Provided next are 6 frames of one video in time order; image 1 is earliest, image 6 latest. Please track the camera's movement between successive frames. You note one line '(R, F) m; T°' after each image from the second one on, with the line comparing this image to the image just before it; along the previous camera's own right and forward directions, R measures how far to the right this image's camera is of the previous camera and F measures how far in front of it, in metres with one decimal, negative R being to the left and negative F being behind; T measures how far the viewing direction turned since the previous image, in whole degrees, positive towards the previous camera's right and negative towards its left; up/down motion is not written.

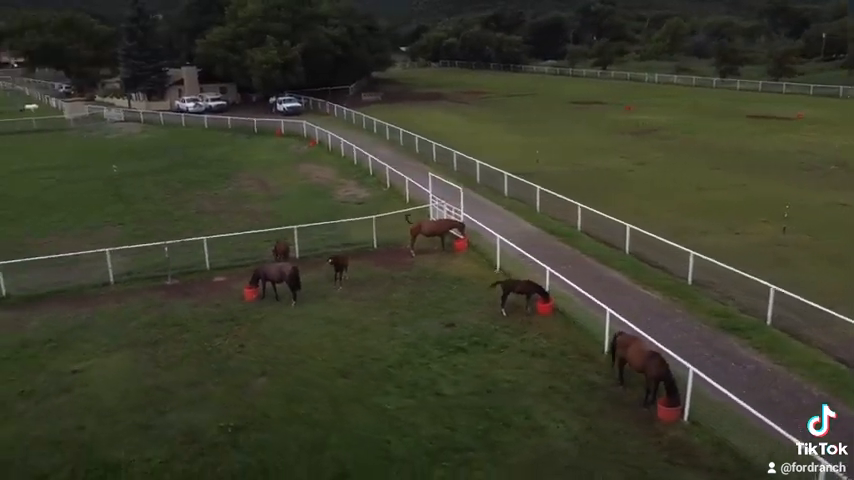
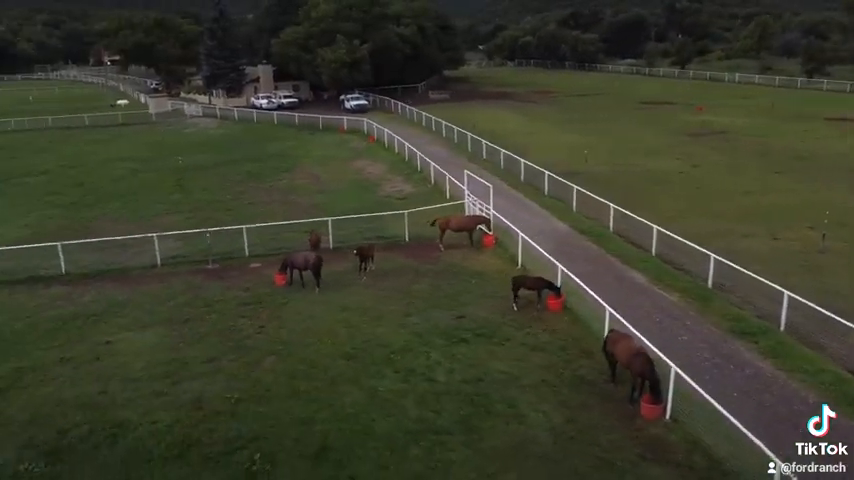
(+1.6, -0.5) m; -7°
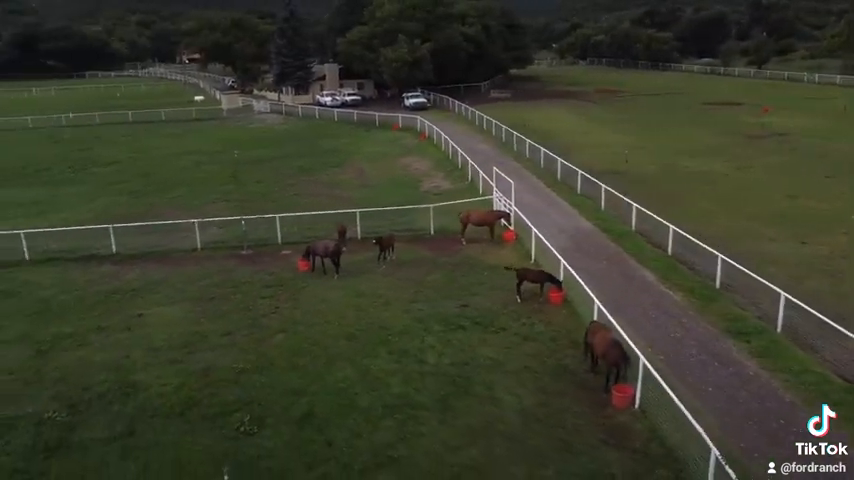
(+1.7, -0.8) m; -6°
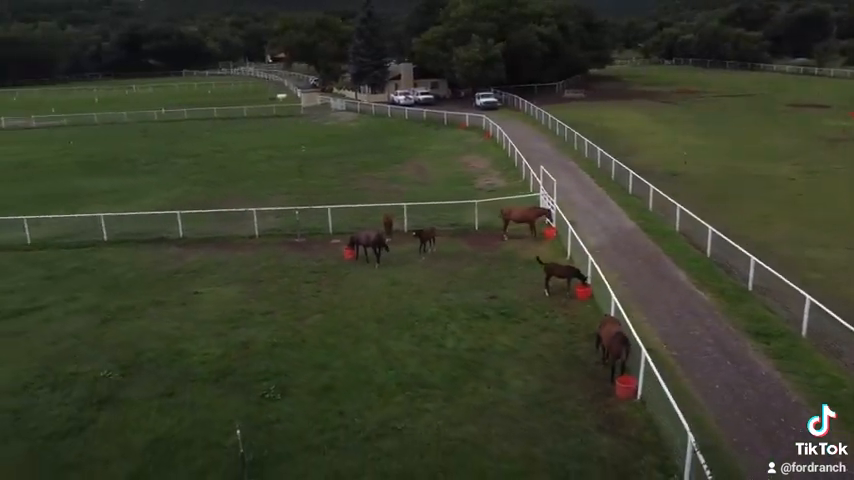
(+1.3, -0.8) m; -7°
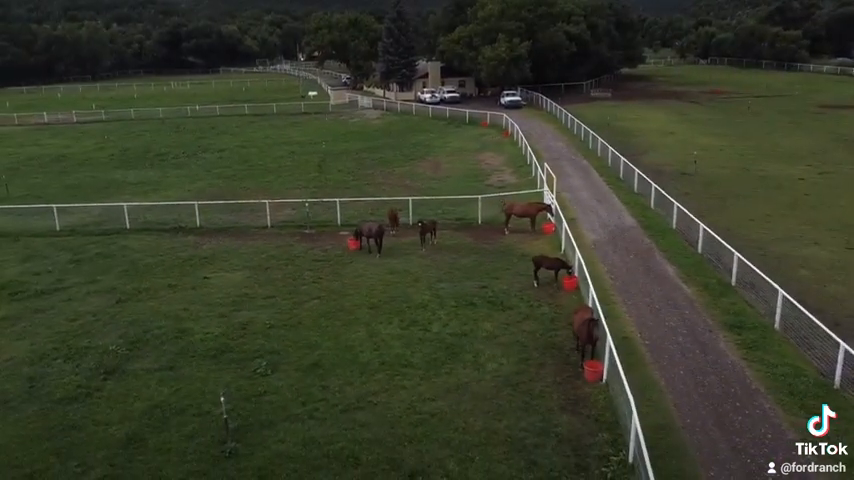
(+1.1, -0.9) m; -3°
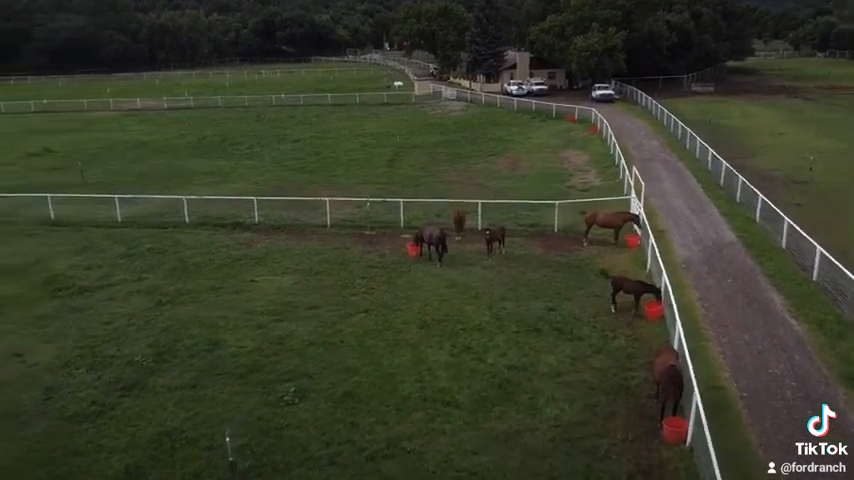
(+0.6, +2.1) m; -7°
